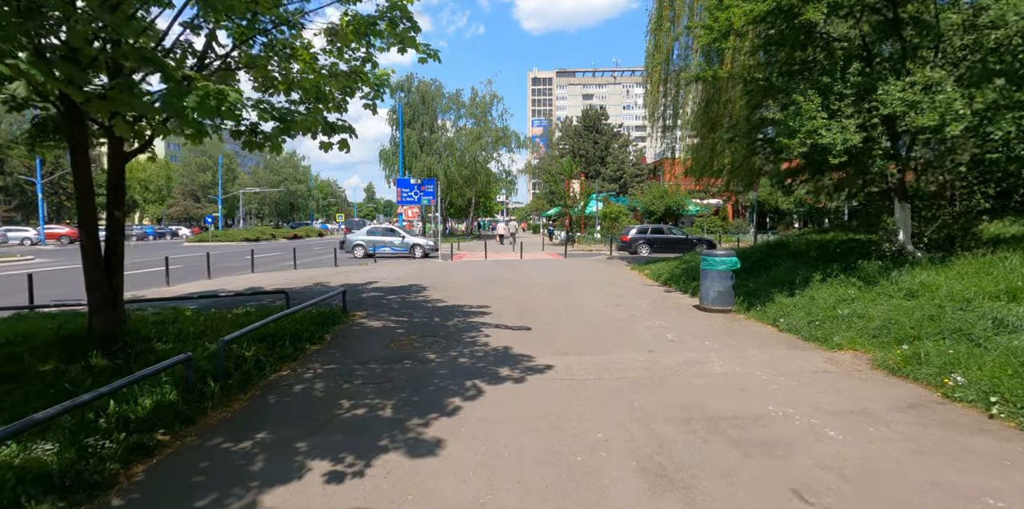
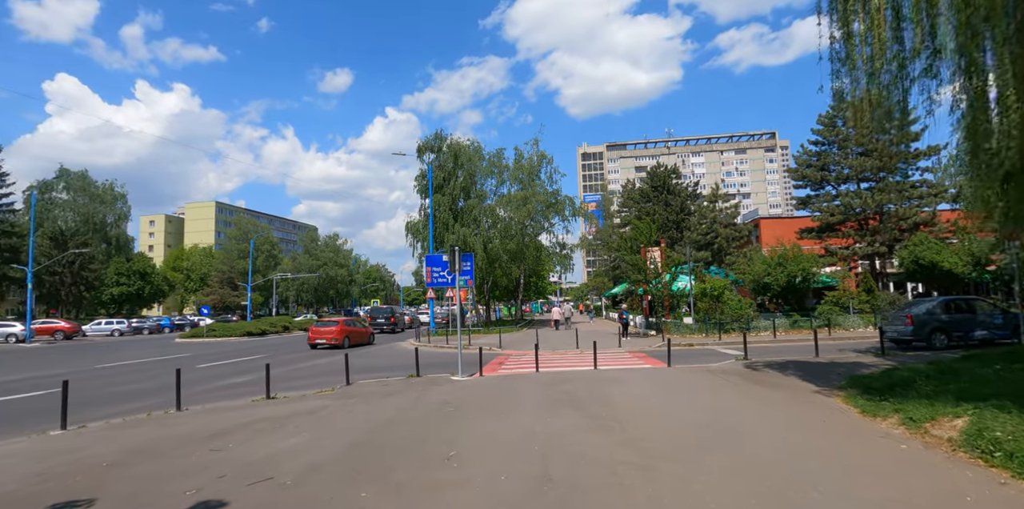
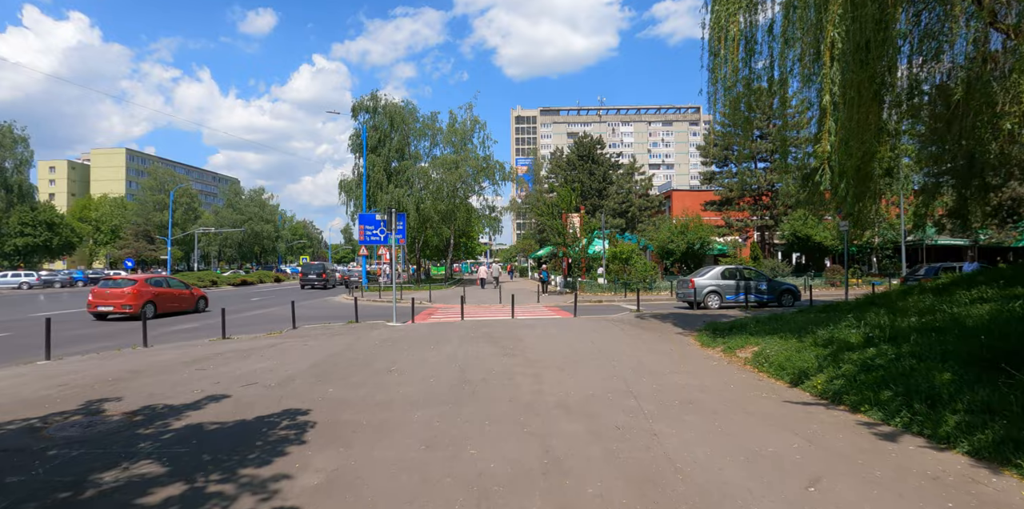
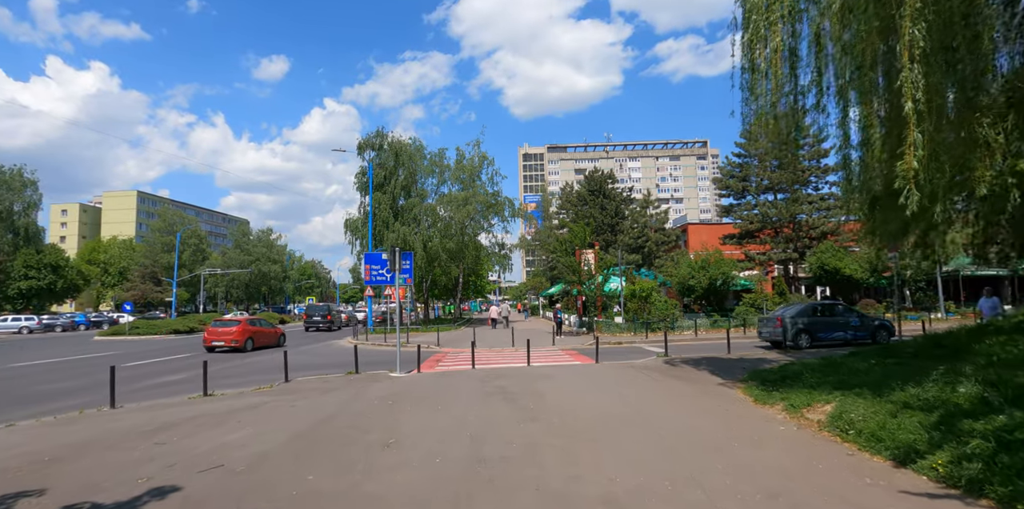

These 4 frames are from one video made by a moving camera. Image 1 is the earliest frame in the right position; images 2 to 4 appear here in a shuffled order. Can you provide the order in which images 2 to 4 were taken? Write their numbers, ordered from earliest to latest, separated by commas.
3, 4, 2
